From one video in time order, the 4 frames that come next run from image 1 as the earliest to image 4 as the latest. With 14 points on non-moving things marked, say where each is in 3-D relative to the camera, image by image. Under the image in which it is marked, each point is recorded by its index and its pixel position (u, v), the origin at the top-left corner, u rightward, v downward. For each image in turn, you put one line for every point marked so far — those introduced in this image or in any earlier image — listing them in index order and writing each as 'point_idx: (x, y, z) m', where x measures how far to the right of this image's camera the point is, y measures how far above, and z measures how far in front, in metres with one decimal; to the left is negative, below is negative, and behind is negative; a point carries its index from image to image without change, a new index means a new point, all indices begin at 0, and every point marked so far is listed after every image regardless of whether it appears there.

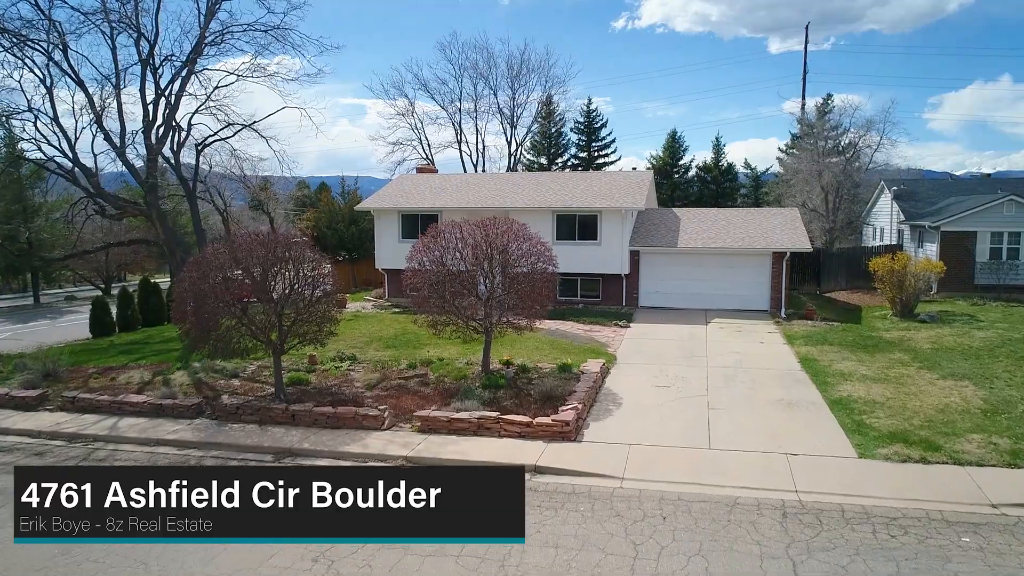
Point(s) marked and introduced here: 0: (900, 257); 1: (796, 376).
0: (+10.7, +0.8, +19.4) m
1: (+5.6, -1.7, +13.9) m
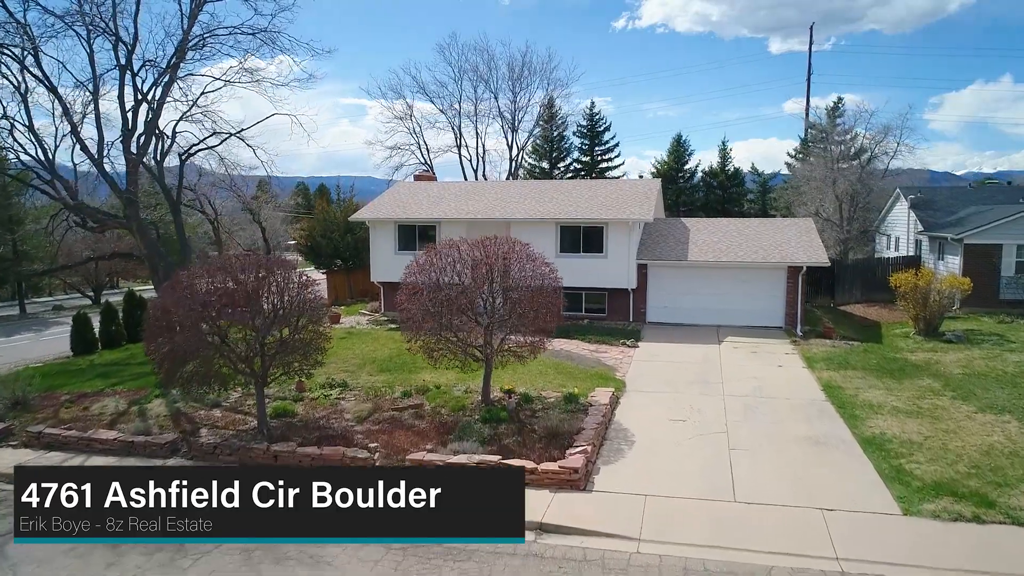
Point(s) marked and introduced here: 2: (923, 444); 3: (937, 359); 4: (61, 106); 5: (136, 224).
0: (+10.7, +0.4, +18.4) m
1: (+5.6, -2.2, +12.8) m
2: (+6.3, -2.4, +10.9) m
3: (+9.8, -1.6, +16.2) m
4: (-10.8, +4.3, +16.8) m
5: (-9.6, +1.6, +18.0) m
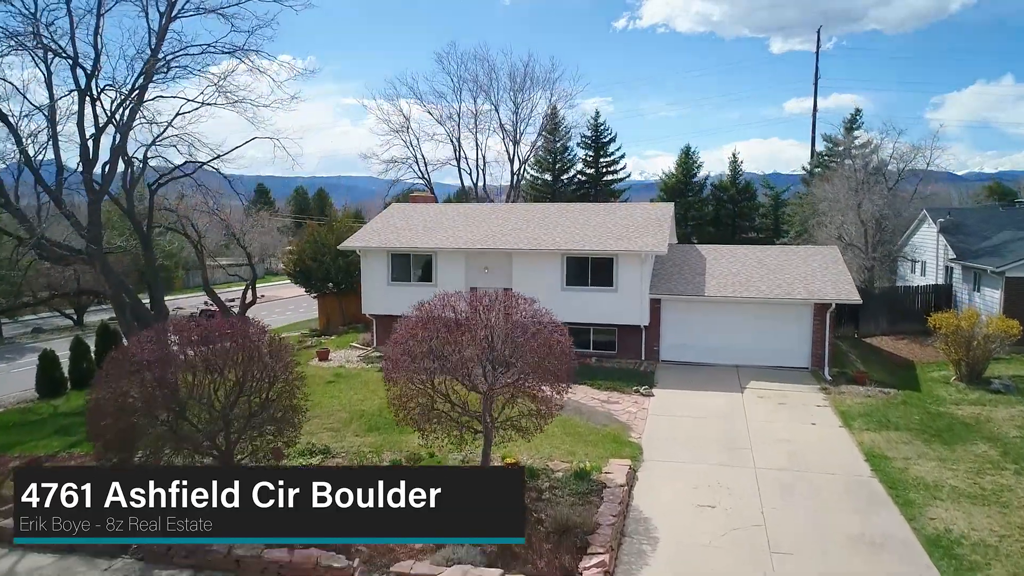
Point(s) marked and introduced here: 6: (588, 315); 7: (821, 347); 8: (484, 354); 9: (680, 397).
0: (+10.8, -0.6, +16.8) m
1: (+5.7, -3.2, +11.2) m
2: (+6.4, -3.4, +9.2) m
3: (+9.8, -2.6, +14.6) m
4: (-10.7, +3.3, +15.2) m
5: (-9.6, +0.6, +16.4) m
6: (+2.1, -0.8, +19.6) m
7: (+8.1, -1.6, +18.4) m
8: (-0.4, -1.1, +11.2) m
9: (+3.9, -2.6, +16.5) m
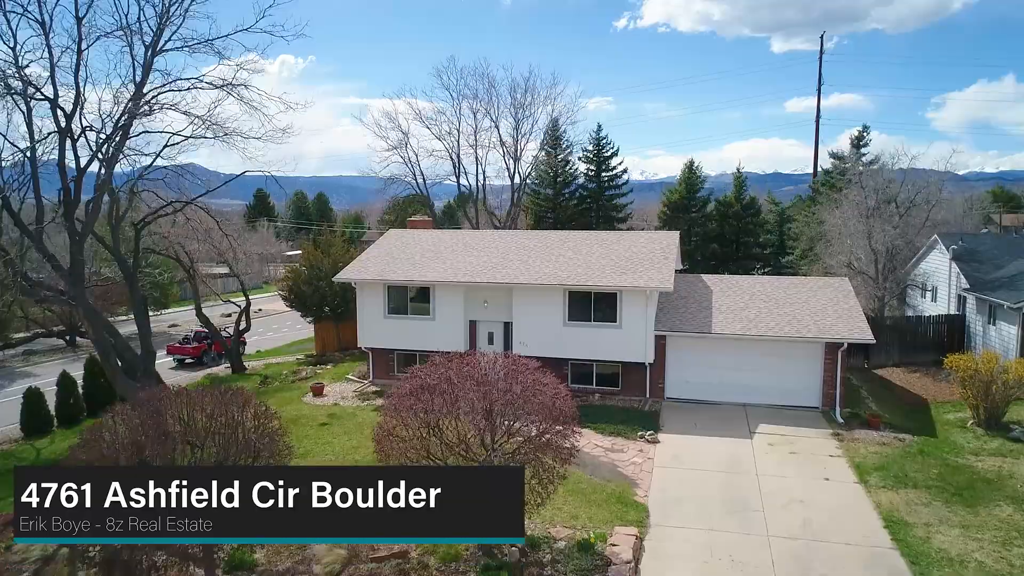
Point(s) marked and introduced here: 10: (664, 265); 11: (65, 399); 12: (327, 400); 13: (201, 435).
0: (+10.8, -1.6, +16.1) m
1: (+5.7, -4.2, +10.6) m
2: (+6.4, -4.4, +8.6) m
3: (+9.8, -3.6, +14.0) m
4: (-10.7, +2.4, +14.6) m
5: (-9.6, -0.3, +15.8) m
6: (+2.1, -1.7, +19.0) m
7: (+8.1, -2.5, +17.8) m
8: (-0.4, -2.0, +10.6) m
9: (+3.9, -3.5, +15.9) m
10: (+4.1, +0.6, +19.0) m
11: (-12.4, -3.1, +19.5) m
12: (-5.2, -3.1, +19.6) m
13: (-4.2, -2.0, +9.6) m
